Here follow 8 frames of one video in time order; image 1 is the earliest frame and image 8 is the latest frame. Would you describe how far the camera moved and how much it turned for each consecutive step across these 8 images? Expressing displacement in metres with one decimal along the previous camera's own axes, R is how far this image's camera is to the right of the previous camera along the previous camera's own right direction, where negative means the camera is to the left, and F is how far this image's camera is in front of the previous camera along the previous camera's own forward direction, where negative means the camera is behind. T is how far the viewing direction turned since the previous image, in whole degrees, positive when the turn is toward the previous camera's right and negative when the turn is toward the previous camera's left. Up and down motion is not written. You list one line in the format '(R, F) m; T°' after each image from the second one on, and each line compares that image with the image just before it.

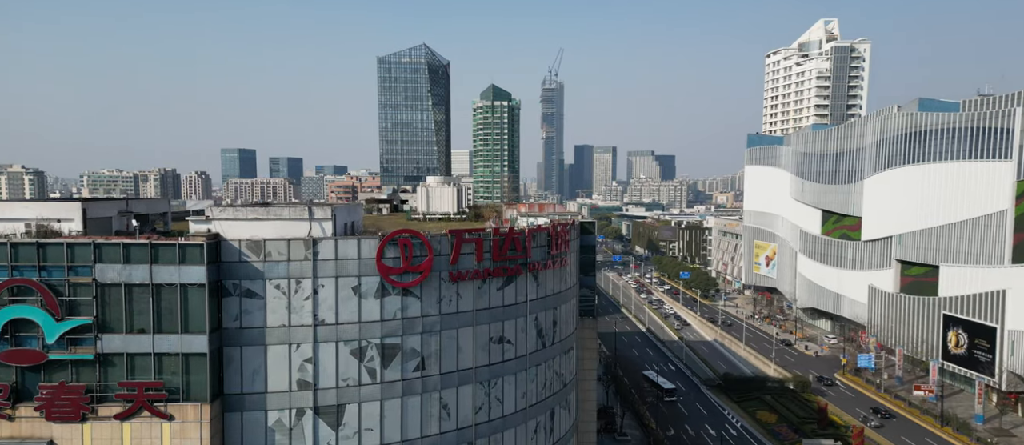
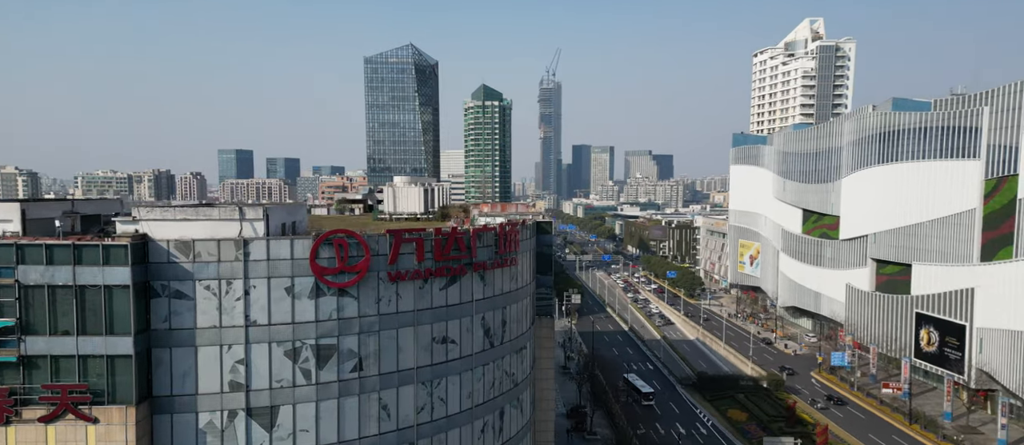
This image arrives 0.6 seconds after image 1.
(+1.8, 0.0) m; +1°
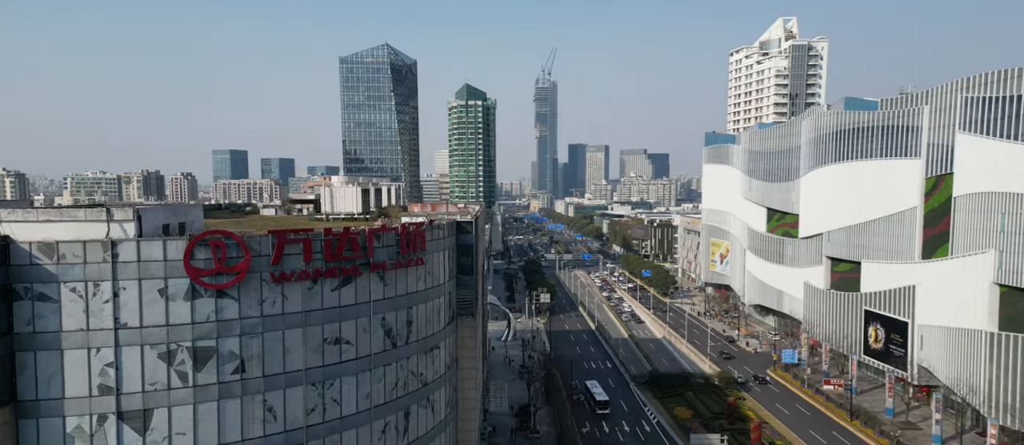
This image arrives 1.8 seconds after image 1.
(+3.3, 0.0) m; +1°
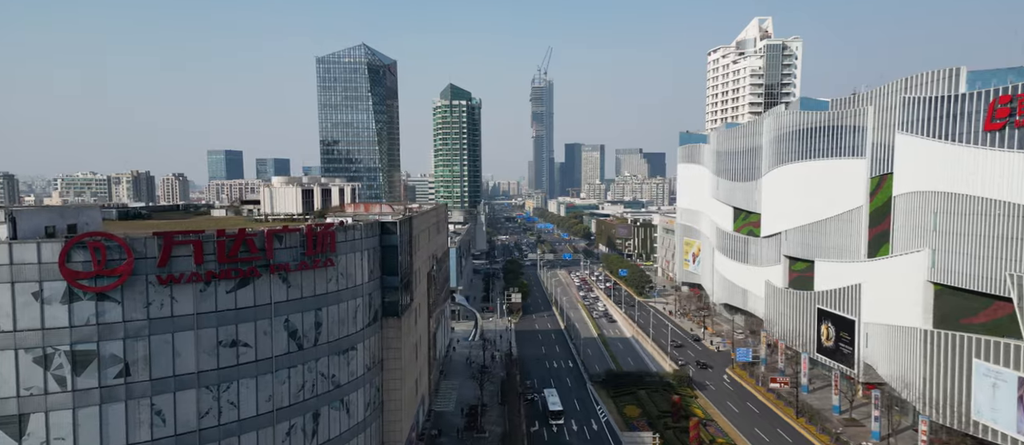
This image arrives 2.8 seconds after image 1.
(+3.2, 0.0) m; +1°
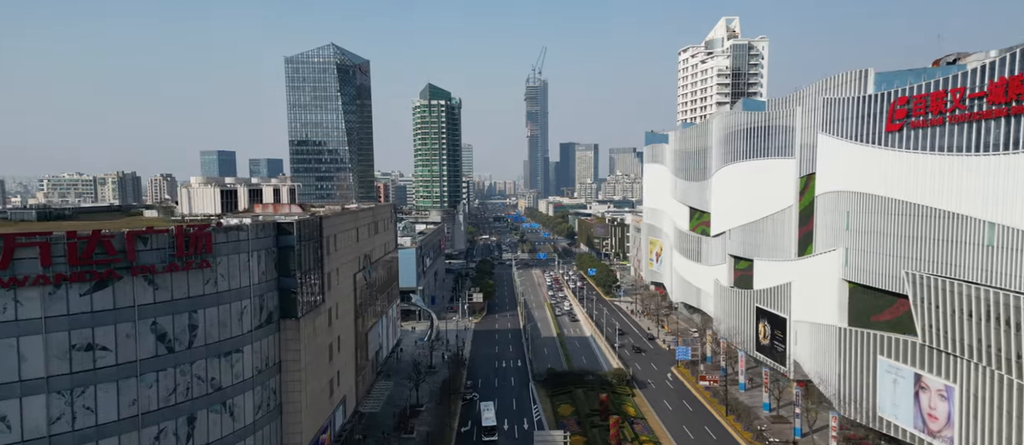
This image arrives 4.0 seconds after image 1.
(+4.3, 0.0) m; +2°
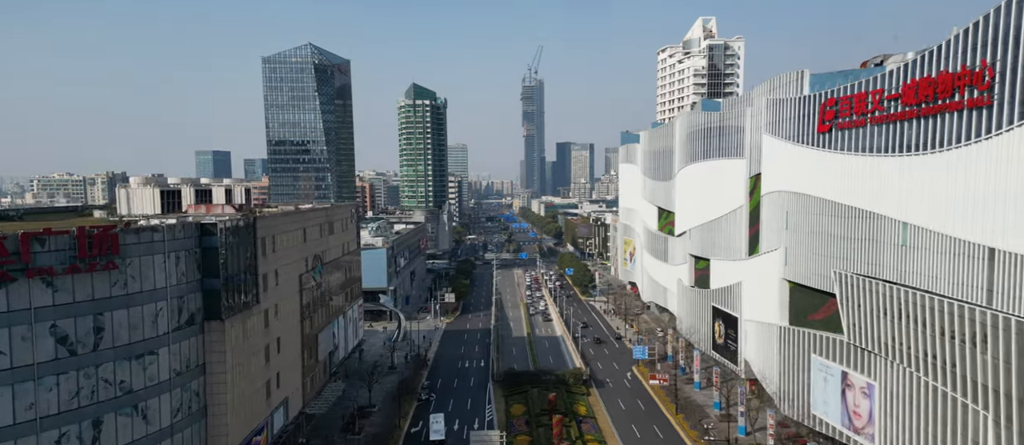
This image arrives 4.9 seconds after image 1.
(+3.1, 0.0) m; +1°
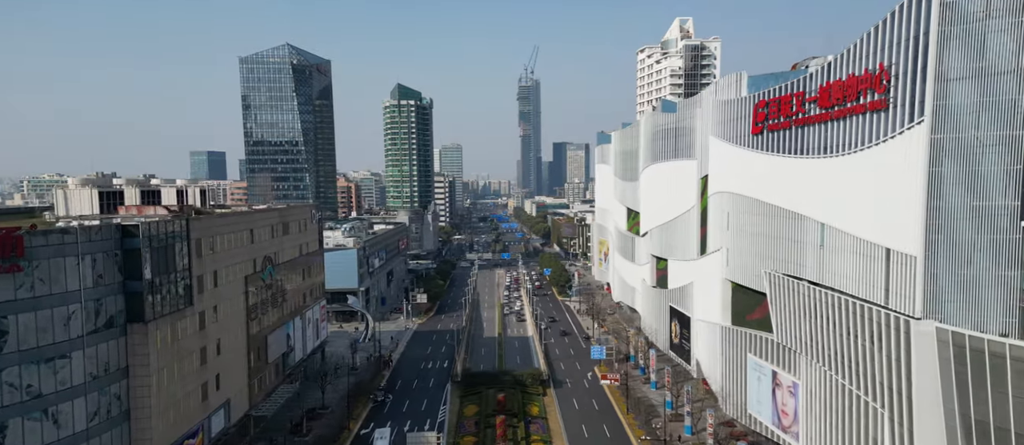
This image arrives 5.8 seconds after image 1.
(+3.1, 0.0) m; +1°
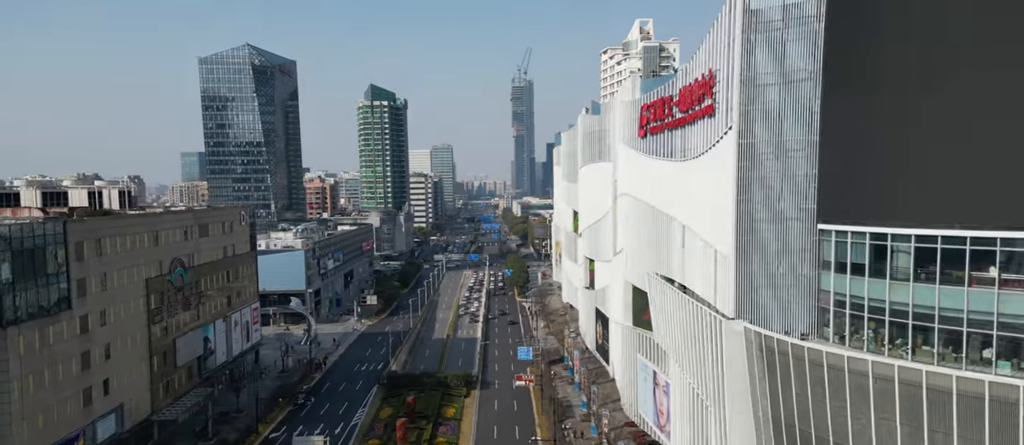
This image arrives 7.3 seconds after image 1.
(+5.4, -0.1) m; +2°
